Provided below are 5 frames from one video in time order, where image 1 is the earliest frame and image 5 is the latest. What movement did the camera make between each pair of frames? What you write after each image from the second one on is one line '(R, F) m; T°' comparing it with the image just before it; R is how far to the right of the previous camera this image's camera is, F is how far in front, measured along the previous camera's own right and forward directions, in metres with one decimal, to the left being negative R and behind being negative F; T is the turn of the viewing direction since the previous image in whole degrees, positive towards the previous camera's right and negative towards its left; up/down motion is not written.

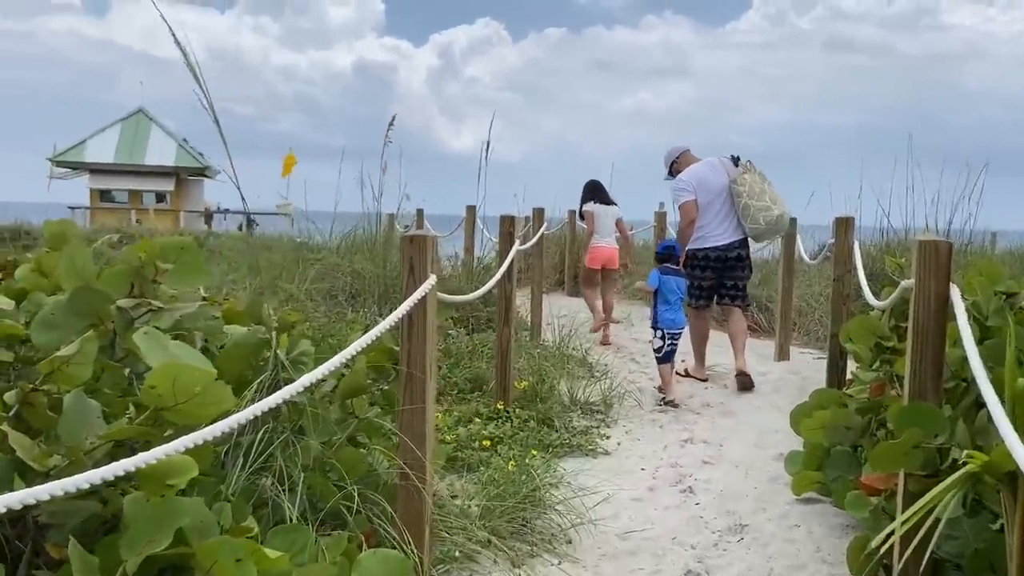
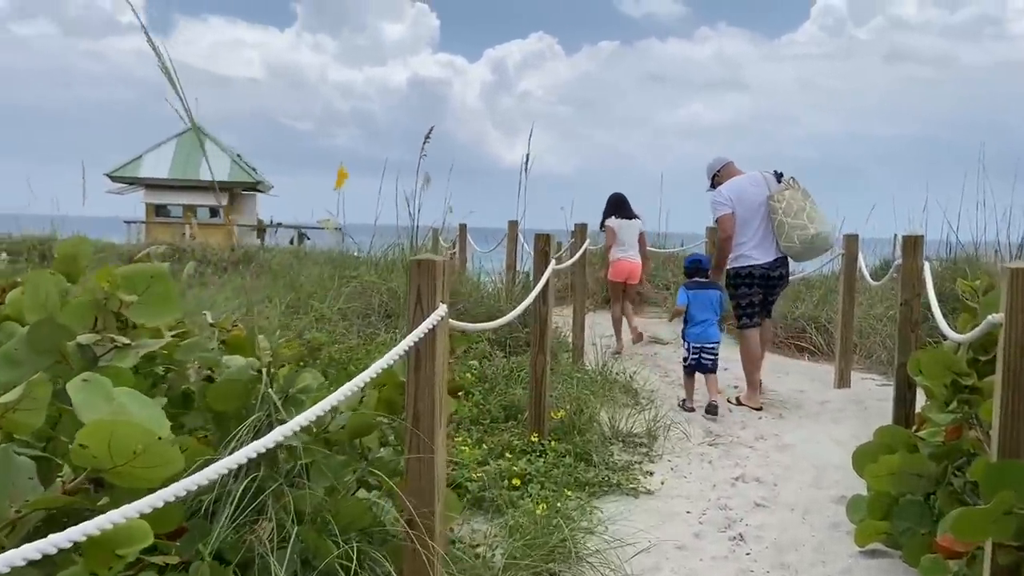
(+0.1, +0.3) m; -3°
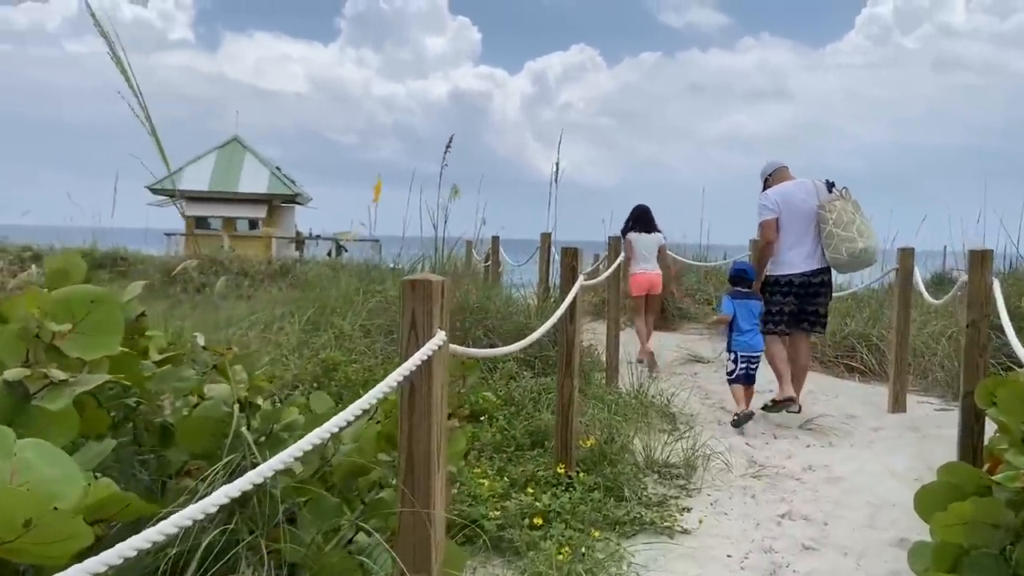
(+0.1, +0.3) m; -3°
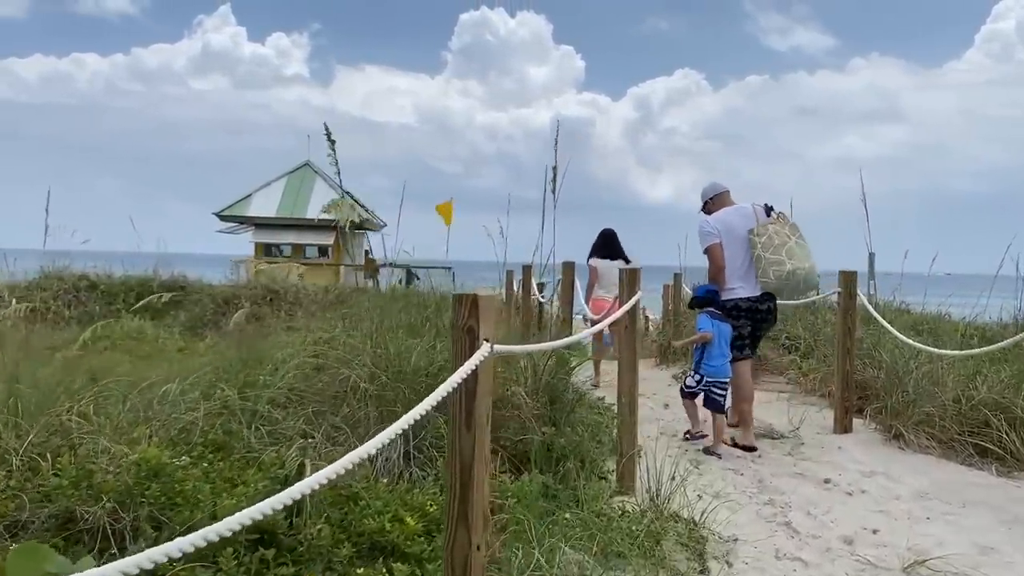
(+0.6, +1.7) m; -7°
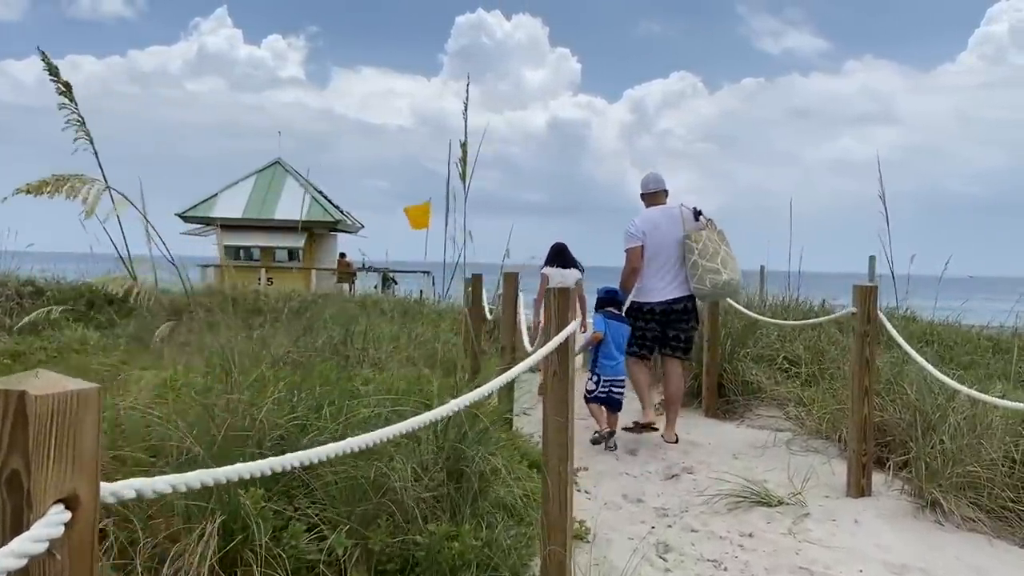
(+0.4, +1.3) m; 0°
